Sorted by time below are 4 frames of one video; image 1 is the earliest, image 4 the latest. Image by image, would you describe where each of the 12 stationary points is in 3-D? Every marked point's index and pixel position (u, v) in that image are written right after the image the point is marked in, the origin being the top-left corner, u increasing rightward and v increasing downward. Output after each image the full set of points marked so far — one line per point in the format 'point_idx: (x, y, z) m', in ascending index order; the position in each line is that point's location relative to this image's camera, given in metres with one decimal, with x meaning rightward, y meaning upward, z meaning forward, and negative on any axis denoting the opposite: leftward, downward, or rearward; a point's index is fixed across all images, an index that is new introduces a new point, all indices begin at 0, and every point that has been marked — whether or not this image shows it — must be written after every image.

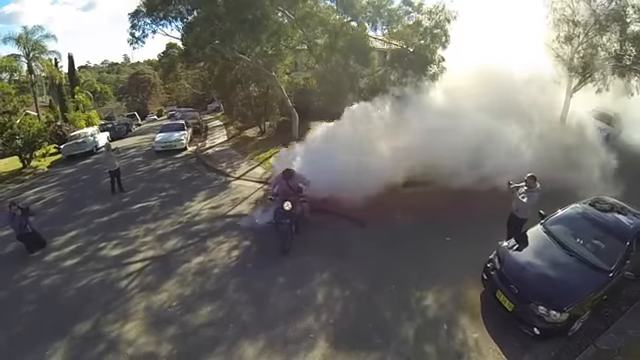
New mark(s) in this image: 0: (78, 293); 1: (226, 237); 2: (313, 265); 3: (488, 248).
0: (-3.6, -1.7, +6.8) m
1: (-1.7, -1.0, +8.2) m
2: (-0.1, -1.3, +7.2) m
3: (+2.9, -1.2, +8.0) m
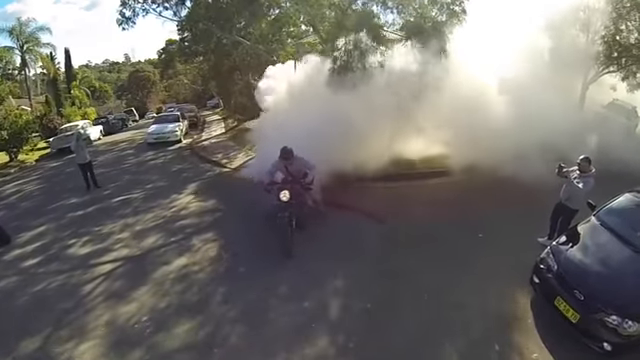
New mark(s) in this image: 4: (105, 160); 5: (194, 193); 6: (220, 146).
0: (-3.4, -1.4, +5.5) m
1: (-1.5, -0.8, +6.9) m
2: (0.0, -1.1, +5.8) m
3: (+3.0, -1.0, +6.7) m
4: (-7.0, +0.6, +15.0) m
5: (-2.6, -0.3, +9.3) m
6: (-3.3, +1.1, +15.3) m
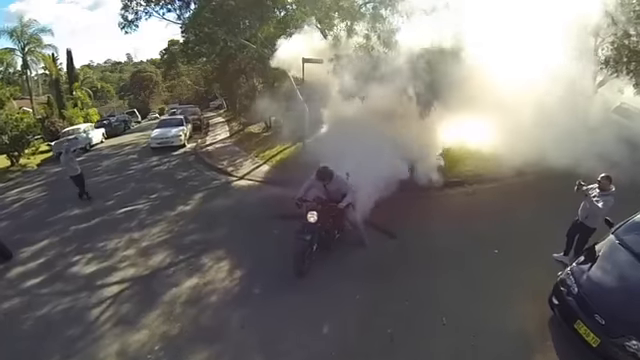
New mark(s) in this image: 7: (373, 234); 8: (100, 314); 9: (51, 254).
0: (-3.2, -1.7, +5.2) m
1: (-1.3, -1.0, +6.6) m
2: (+0.2, -1.3, +5.6) m
3: (+3.2, -1.2, +6.4) m
4: (-6.8, +0.4, +14.7) m
5: (-2.3, -0.5, +9.1) m
6: (-3.1, +0.9, +15.0) m
7: (+0.8, -0.9, +7.4) m
8: (-2.6, -1.5, +5.3) m
9: (-4.3, -1.2, +7.4) m
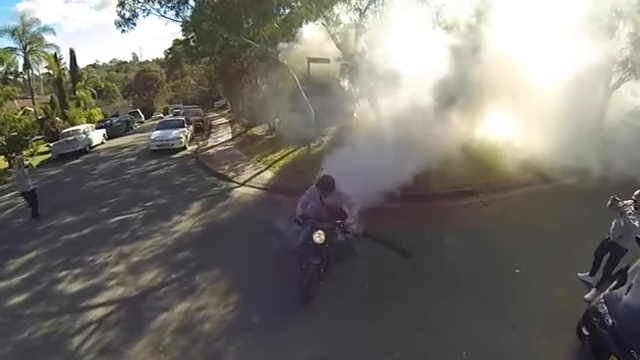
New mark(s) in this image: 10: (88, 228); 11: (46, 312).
0: (-3.2, -1.8, +4.7) m
1: (-1.3, -1.2, +6.1) m
2: (+0.3, -1.5, +5.0) m
3: (+3.3, -1.4, +5.8) m
4: (-6.6, +0.3, +14.2) m
5: (-2.2, -0.6, +8.5) m
6: (-2.9, +0.8, +14.5) m
7: (+0.9, -1.0, +6.8) m
8: (-2.5, -1.7, +4.8) m
9: (-4.2, -1.3, +6.8) m
10: (-4.2, -0.9, +8.4) m
11: (-3.3, -1.6, +5.5) m
